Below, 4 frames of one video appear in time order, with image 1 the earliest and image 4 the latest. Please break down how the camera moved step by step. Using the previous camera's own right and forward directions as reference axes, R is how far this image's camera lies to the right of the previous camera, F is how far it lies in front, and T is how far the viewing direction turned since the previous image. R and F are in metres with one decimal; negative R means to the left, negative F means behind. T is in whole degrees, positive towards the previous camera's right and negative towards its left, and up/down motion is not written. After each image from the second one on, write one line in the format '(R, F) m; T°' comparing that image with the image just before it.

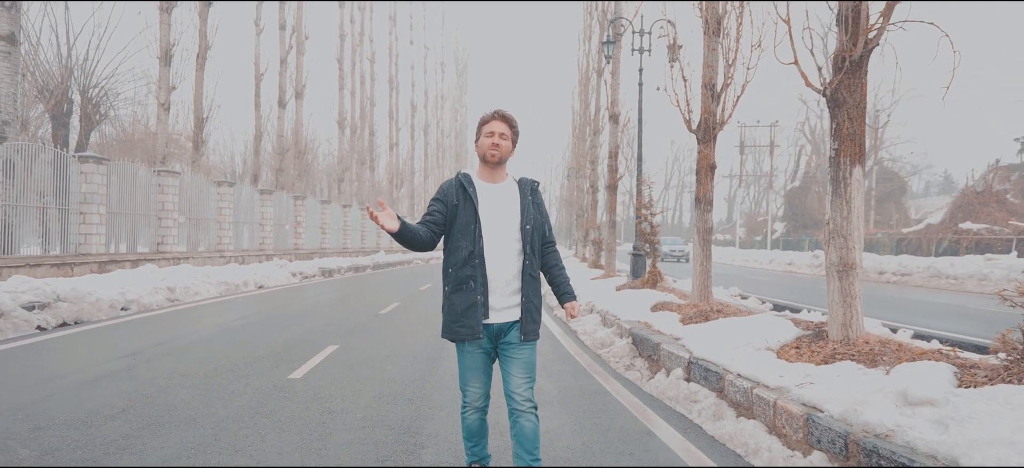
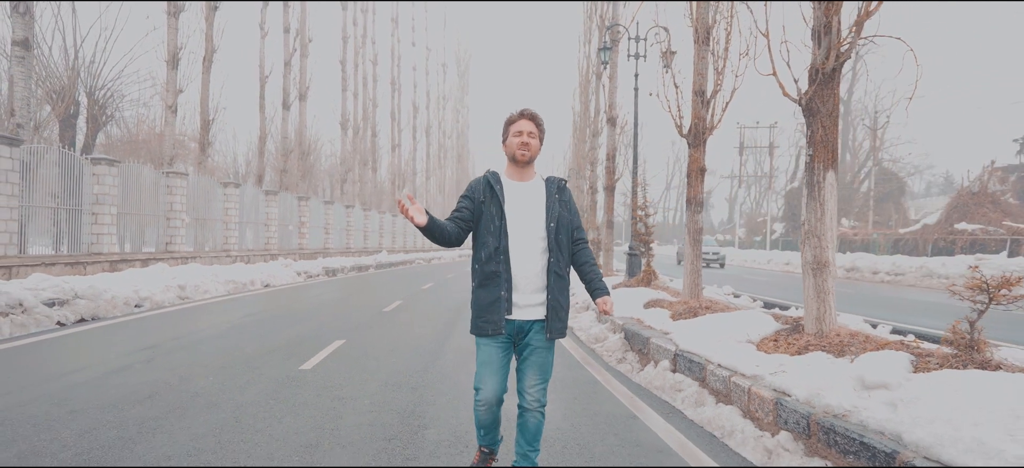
(0.0, -0.4) m; 0°
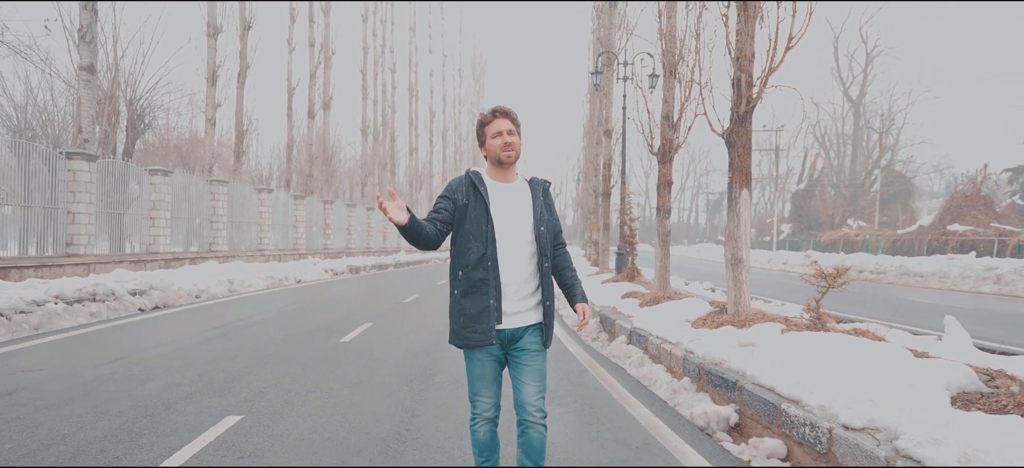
(+0.3, -1.7) m; -2°
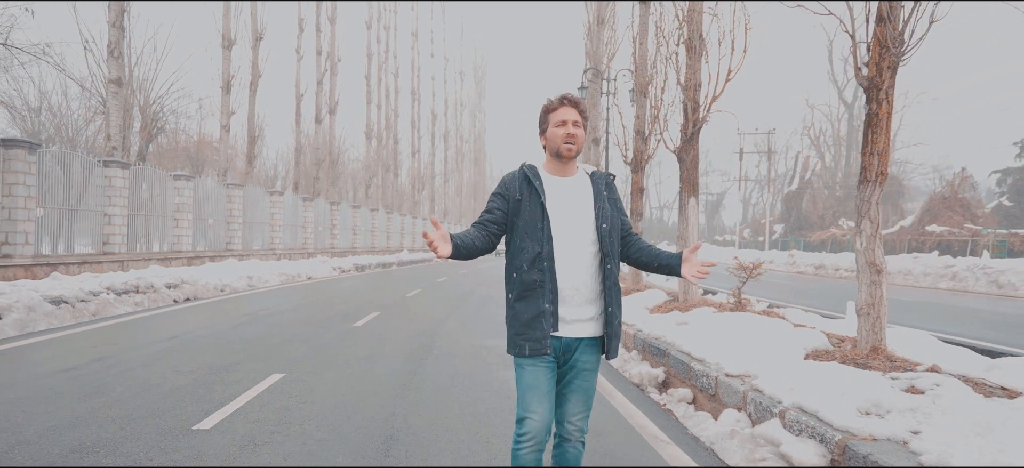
(+0.2, -1.3) m; 0°
